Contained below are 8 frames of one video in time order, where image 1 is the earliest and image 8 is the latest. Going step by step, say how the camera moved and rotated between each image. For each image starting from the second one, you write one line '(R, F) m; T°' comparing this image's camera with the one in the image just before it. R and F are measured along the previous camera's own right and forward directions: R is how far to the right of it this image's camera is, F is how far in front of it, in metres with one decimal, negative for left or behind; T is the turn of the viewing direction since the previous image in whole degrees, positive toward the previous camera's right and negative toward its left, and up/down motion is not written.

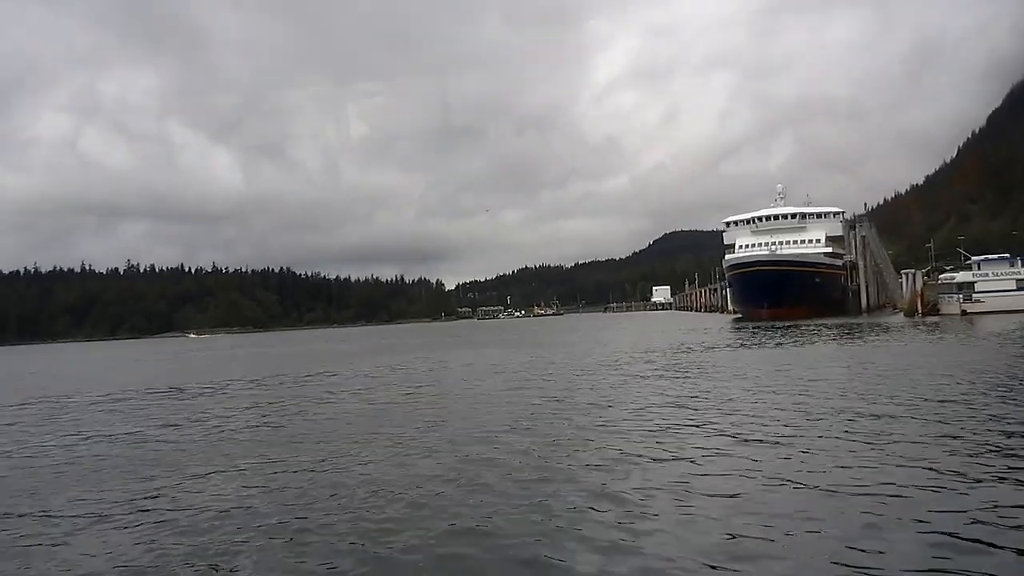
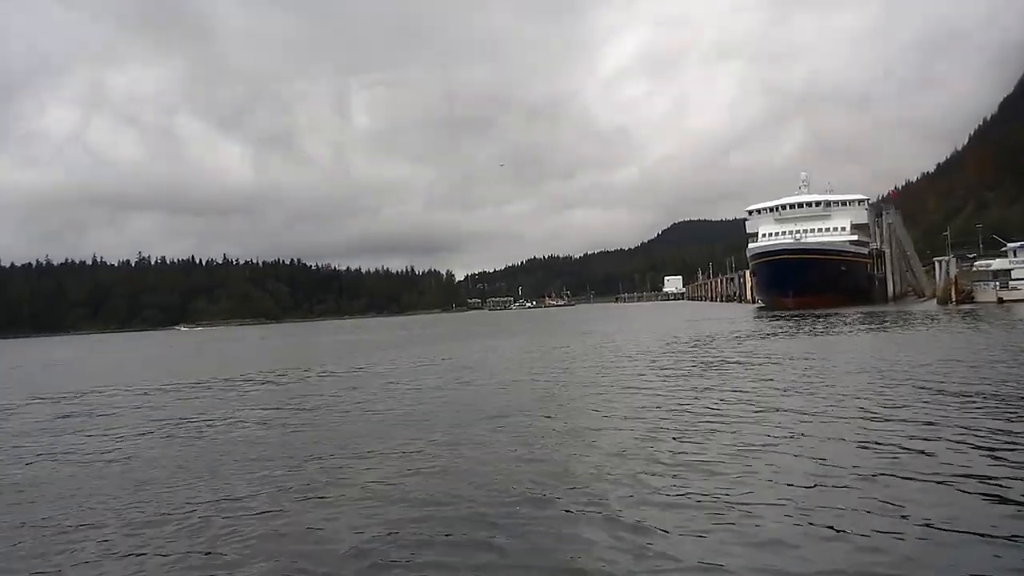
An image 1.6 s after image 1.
(-1.0, +0.3) m; 0°
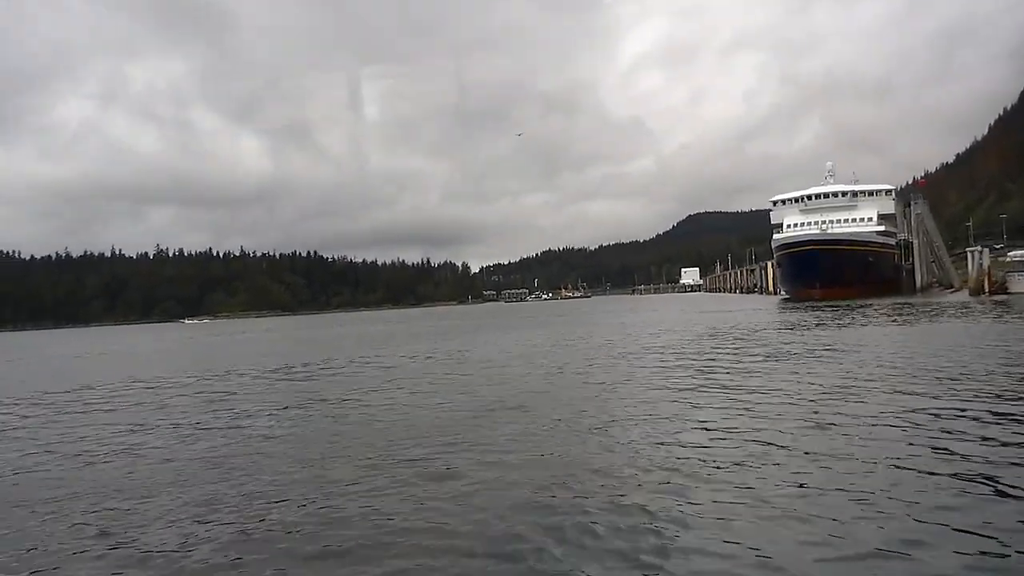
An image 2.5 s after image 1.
(-0.6, +0.1) m; -1°
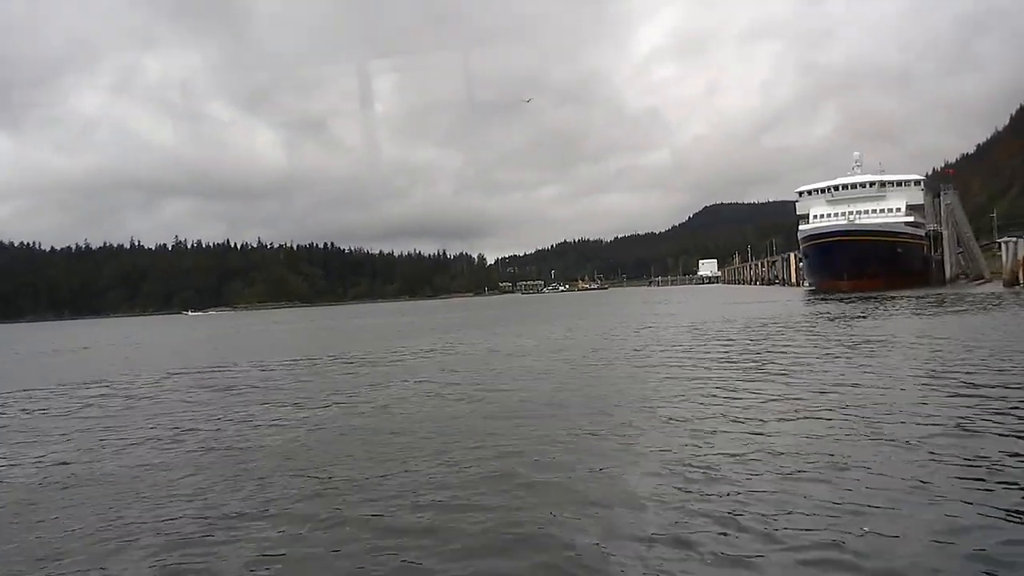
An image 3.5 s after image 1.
(-0.7, 0.0) m; -1°
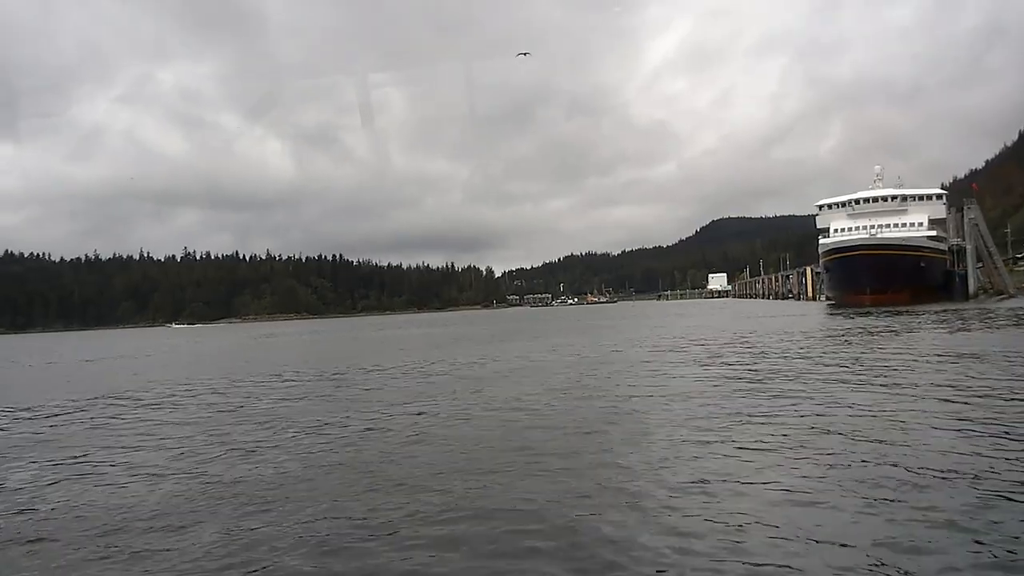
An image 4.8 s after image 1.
(-0.8, +0.3) m; 0°
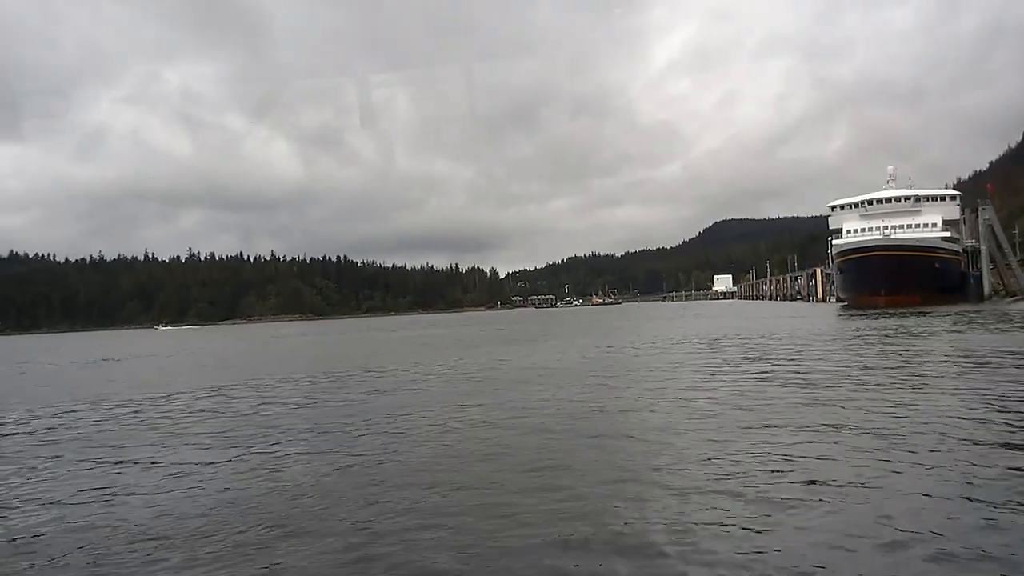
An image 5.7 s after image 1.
(-0.7, +0.1) m; 0°
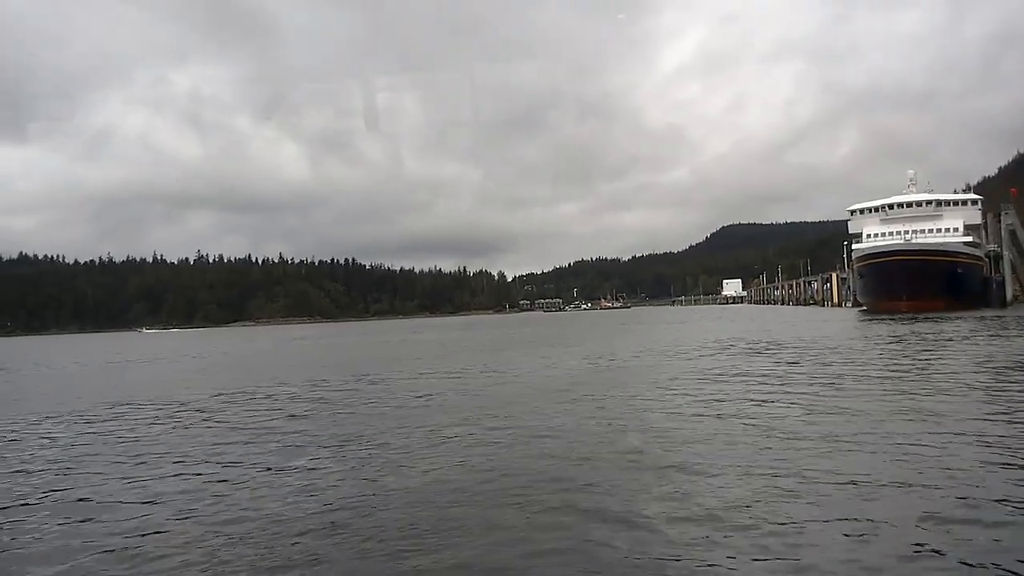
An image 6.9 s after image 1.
(-0.9, +0.2) m; 0°
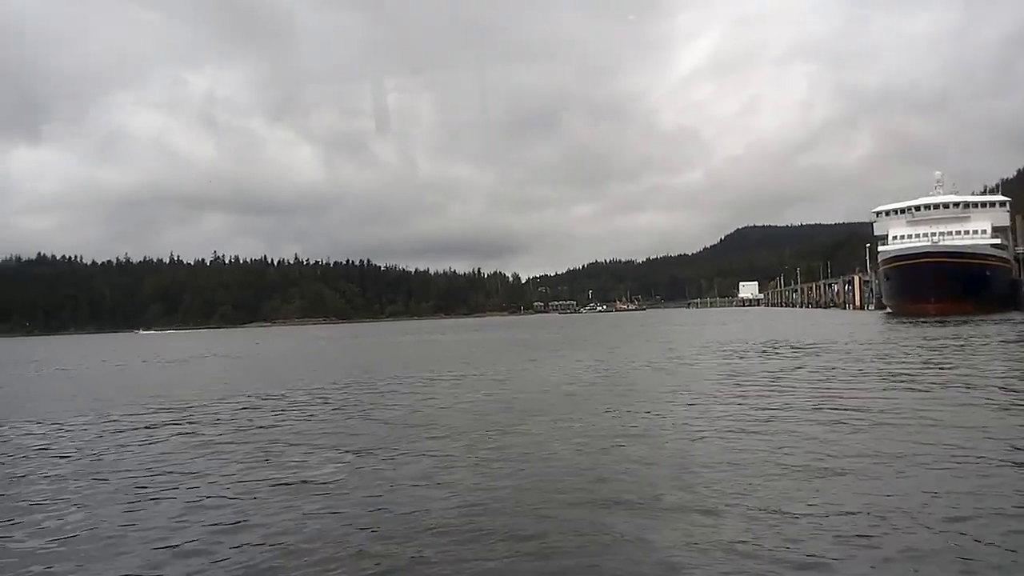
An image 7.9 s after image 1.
(-0.7, 0.0) m; -1°
